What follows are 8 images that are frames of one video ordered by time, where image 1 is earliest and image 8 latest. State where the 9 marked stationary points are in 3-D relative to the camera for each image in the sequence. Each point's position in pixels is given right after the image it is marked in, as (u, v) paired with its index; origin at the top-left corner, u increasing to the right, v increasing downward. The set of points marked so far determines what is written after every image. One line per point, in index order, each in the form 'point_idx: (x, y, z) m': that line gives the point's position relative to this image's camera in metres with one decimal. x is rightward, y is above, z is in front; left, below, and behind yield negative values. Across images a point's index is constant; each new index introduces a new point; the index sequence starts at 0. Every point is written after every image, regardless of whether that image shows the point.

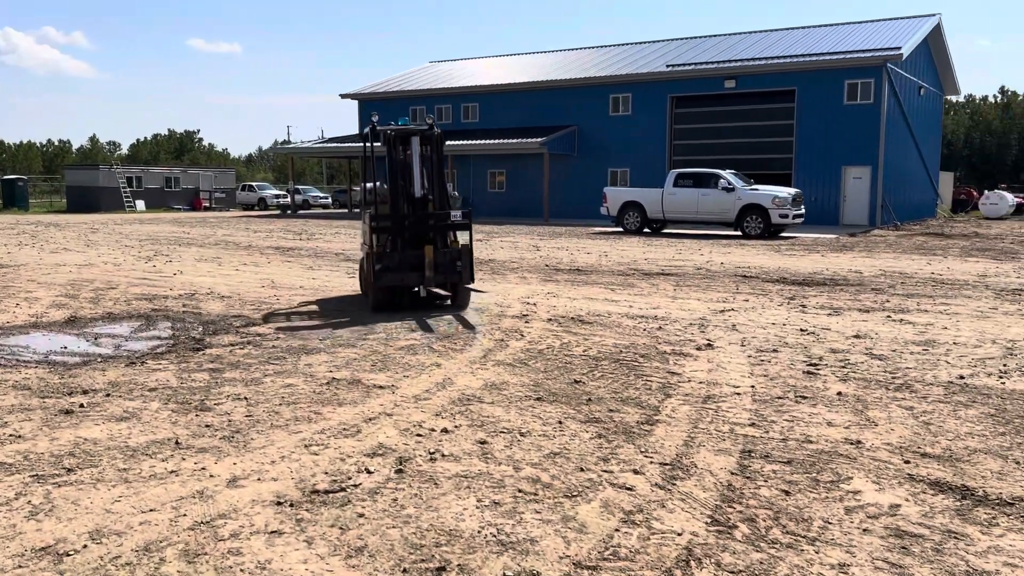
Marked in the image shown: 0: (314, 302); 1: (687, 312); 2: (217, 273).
0: (-3.1, 0.0, +12.4) m
1: (+2.0, -0.3, +9.9) m
2: (-4.9, +0.3, +14.5) m
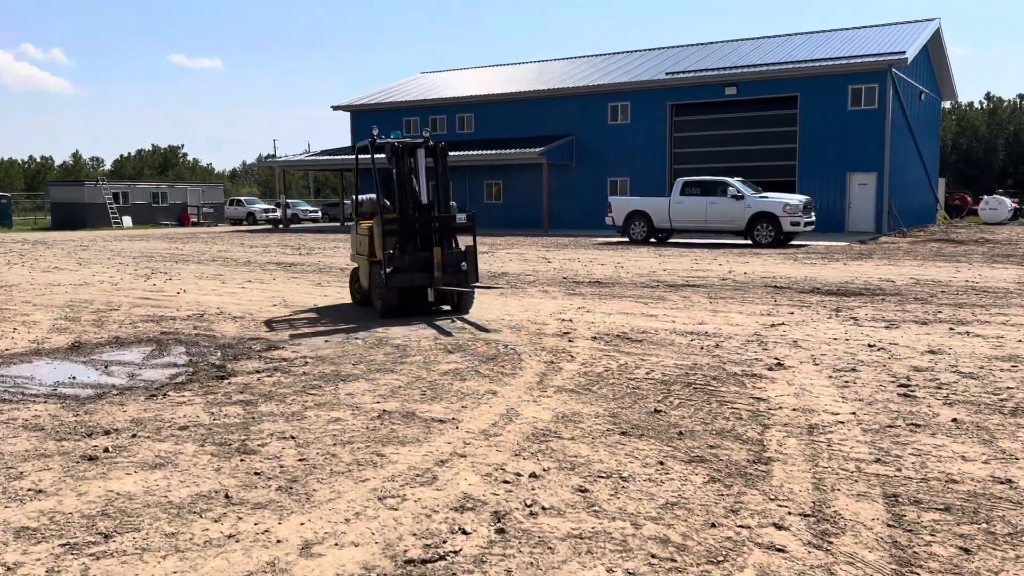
0: (-2.7, -0.2, +11.7) m
1: (+2.4, -0.4, +9.3) m
2: (-4.5, 0.0, +13.7) m
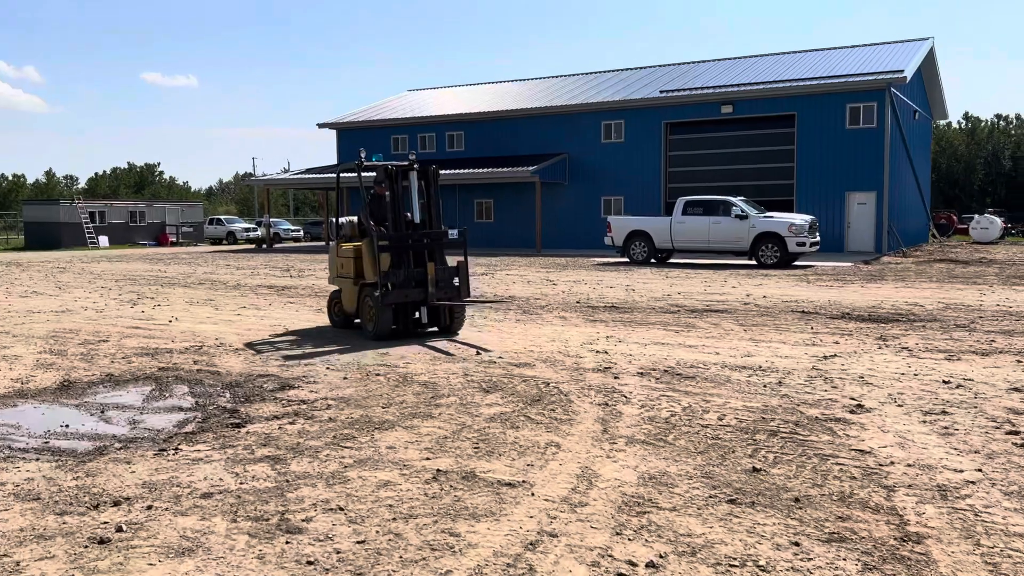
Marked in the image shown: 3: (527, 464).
0: (-2.5, -0.6, +10.8) m
1: (+2.7, -0.7, +8.6) m
2: (-4.3, -0.4, +12.9) m
3: (+0.1, -1.0, +5.0) m
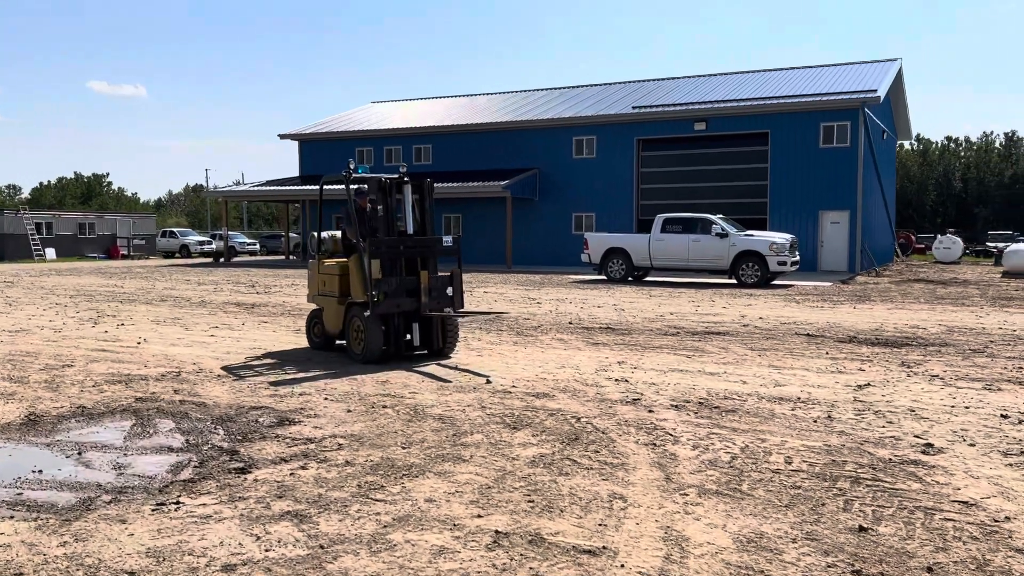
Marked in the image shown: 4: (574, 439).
0: (-2.4, -0.8, +10.0) m
1: (+2.9, -0.9, +8.0) m
2: (-4.4, -0.7, +12.0) m
3: (+0.4, -1.2, +4.3) m
4: (+0.4, -1.1, +6.1) m
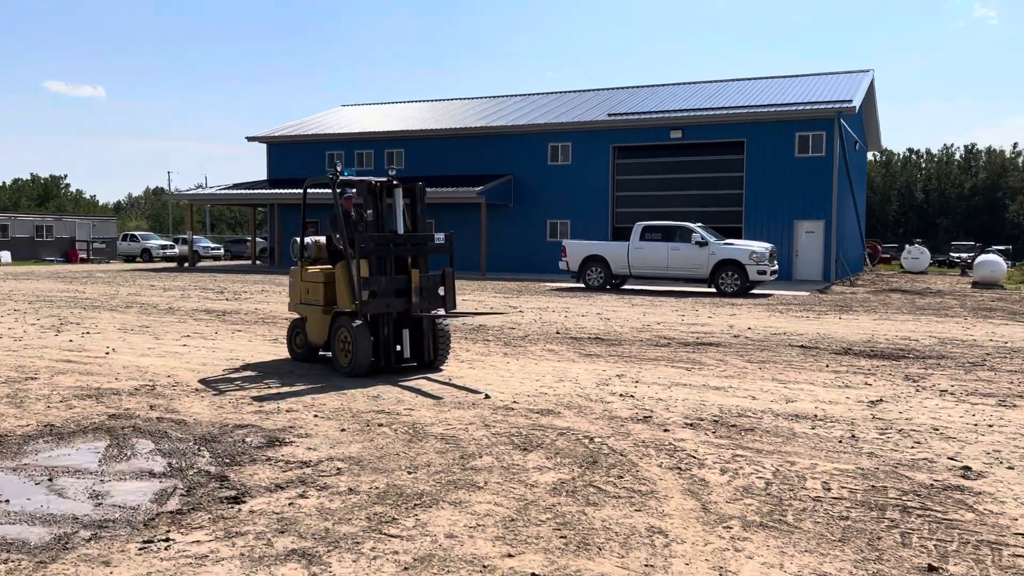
0: (-2.5, -0.9, +9.5) m
1: (+2.9, -1.1, +7.7) m
2: (-4.5, -0.8, +11.4) m
3: (+0.6, -1.2, +3.9) m
4: (+0.5, -1.1, +5.7) m
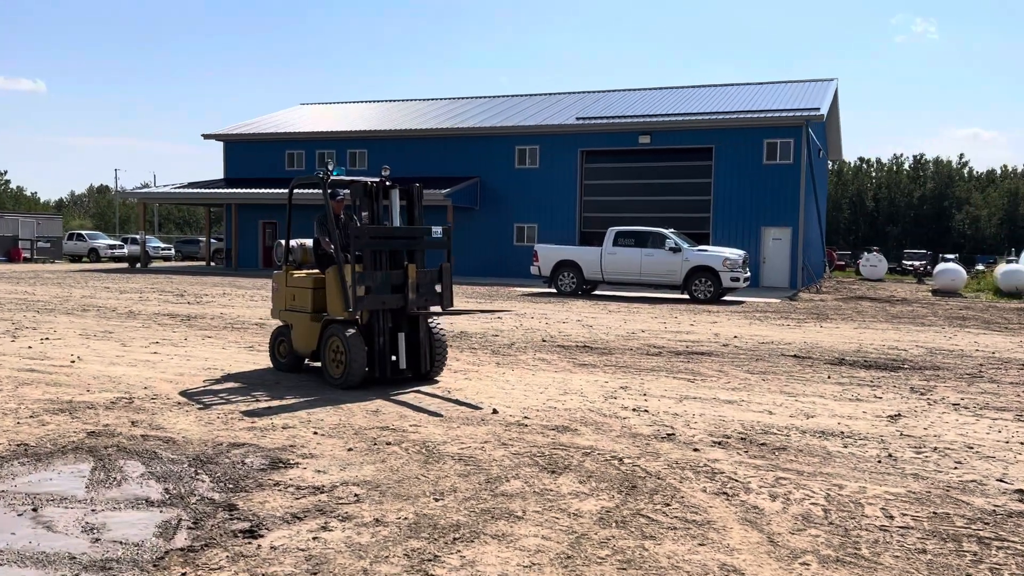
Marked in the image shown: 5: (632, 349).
0: (-2.5, -1.0, +8.9) m
1: (+3.0, -1.2, +7.5) m
2: (-4.6, -0.9, +10.7) m
3: (+0.9, -1.3, +3.5) m
4: (+0.7, -1.2, +5.3) m
5: (+1.7, -0.9, +12.5) m
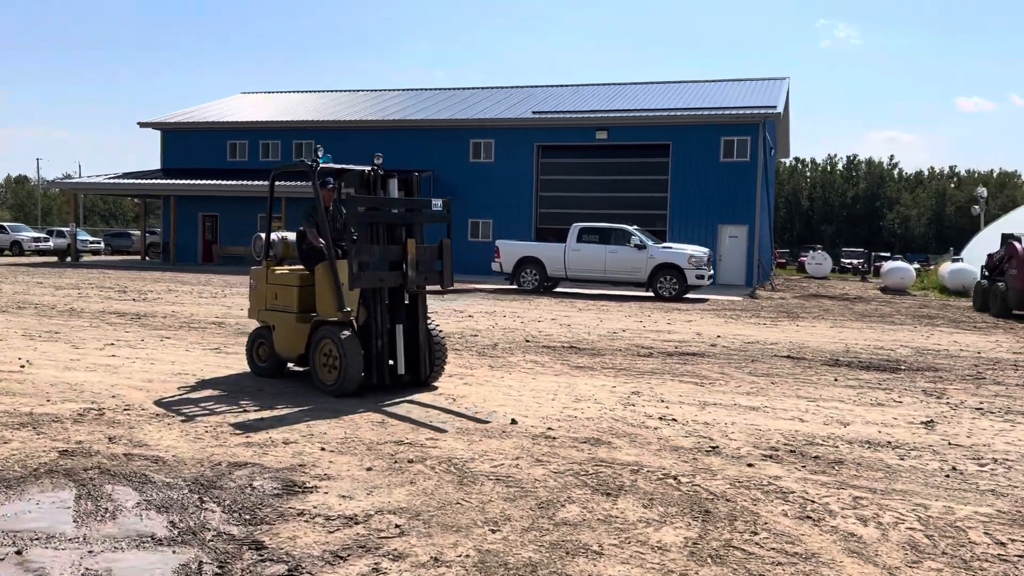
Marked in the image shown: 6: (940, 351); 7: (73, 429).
0: (-2.4, -1.0, +8.1) m
1: (+3.1, -1.2, +7.1) m
2: (-4.7, -0.8, +9.7) m
3: (+1.3, -1.3, +3.0) m
4: (+1.1, -1.2, +4.8) m
5: (+1.5, -0.9, +12.0) m
6: (+6.4, -0.9, +13.0) m
7: (-3.3, -1.1, +6.6) m
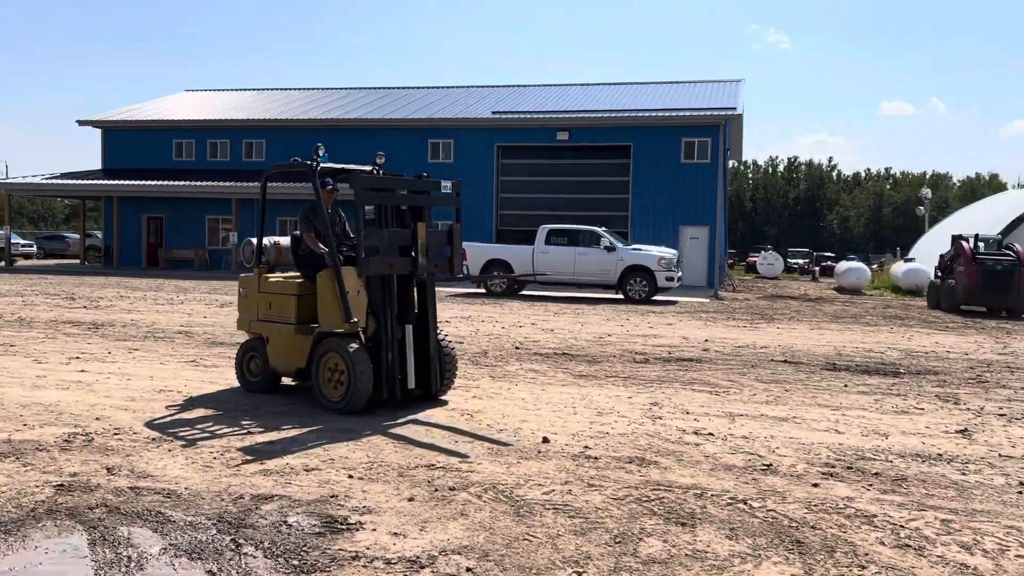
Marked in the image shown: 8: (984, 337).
0: (-2.3, -1.0, +7.5) m
1: (+3.3, -1.2, +6.8) m
2: (-4.6, -0.9, +8.9) m
3: (+1.8, -1.4, +2.6) m
4: (+1.4, -1.3, +4.4) m
5: (+1.4, -0.9, +11.7) m
6: (+6.2, -1.0, +12.9) m
7: (-3.0, -1.1, +5.9) m
8: (+8.2, -0.9, +15.1) m
